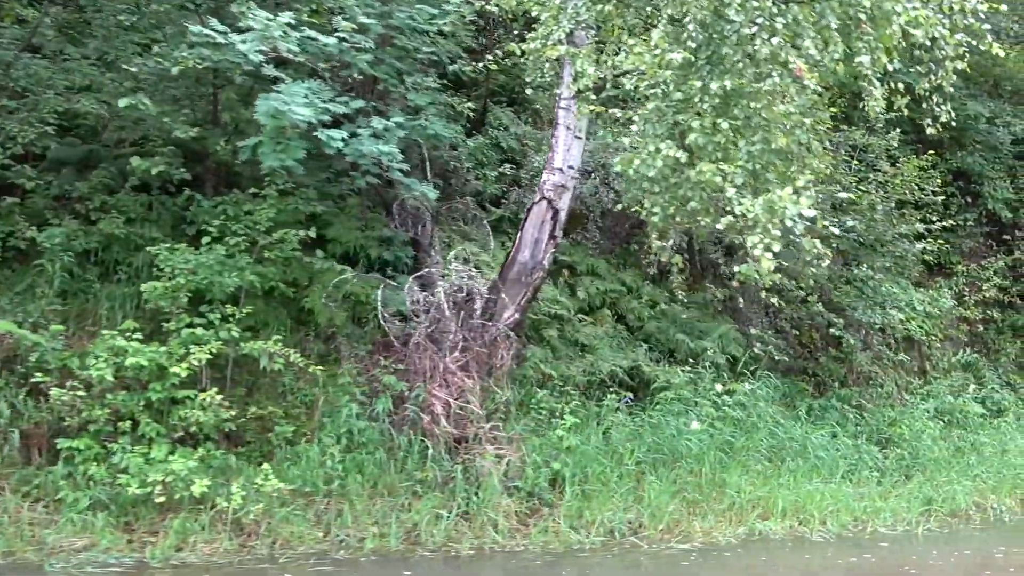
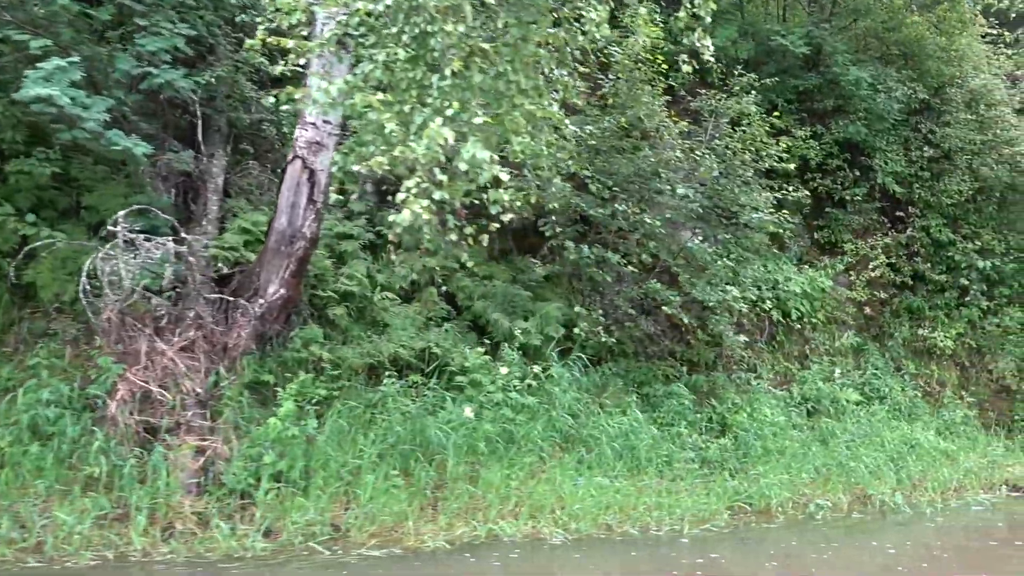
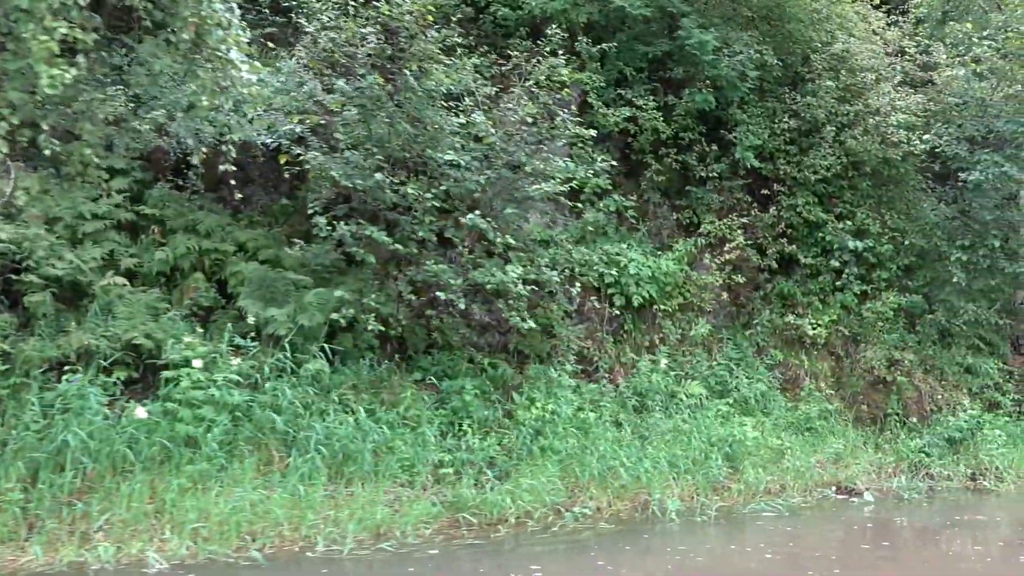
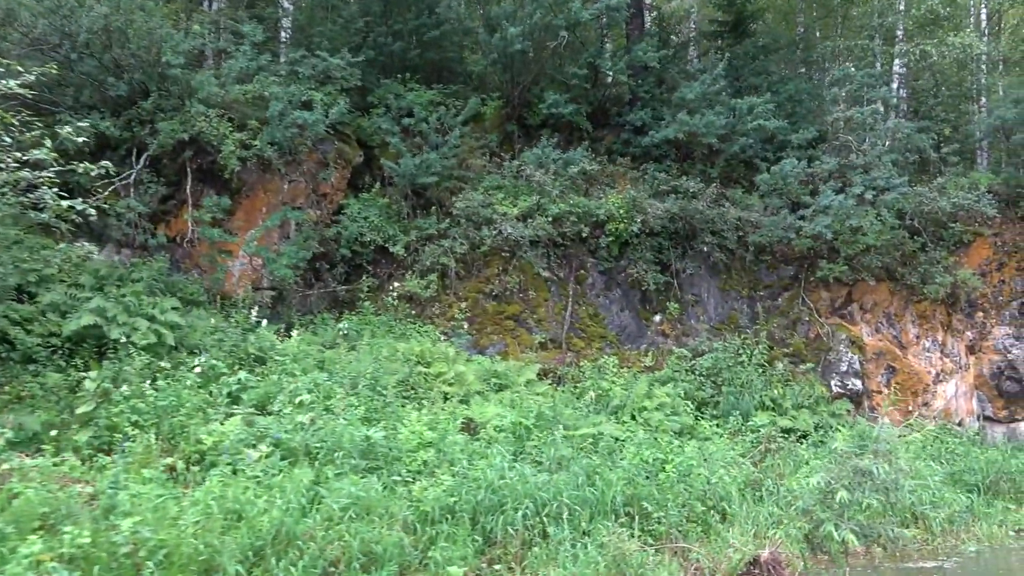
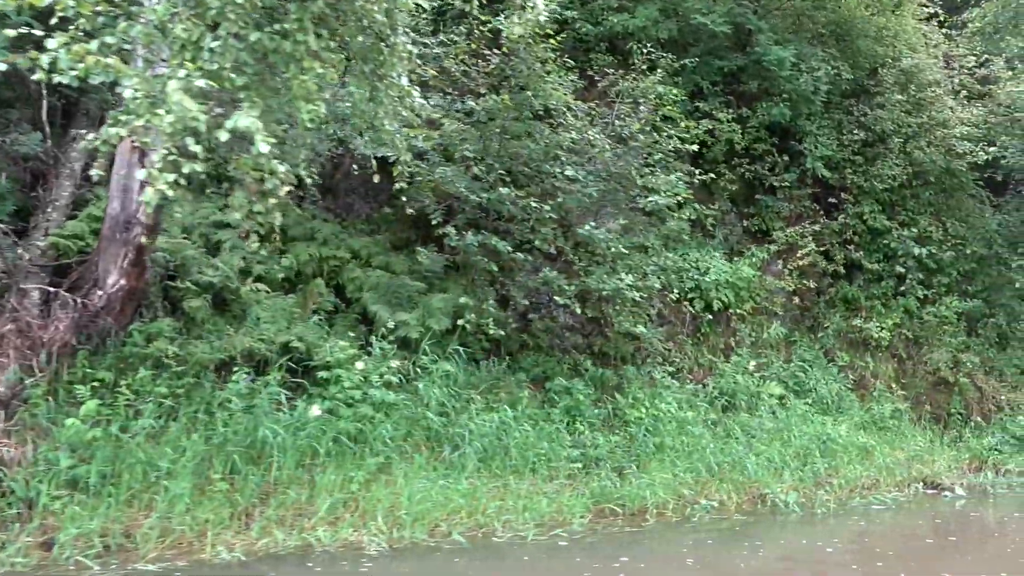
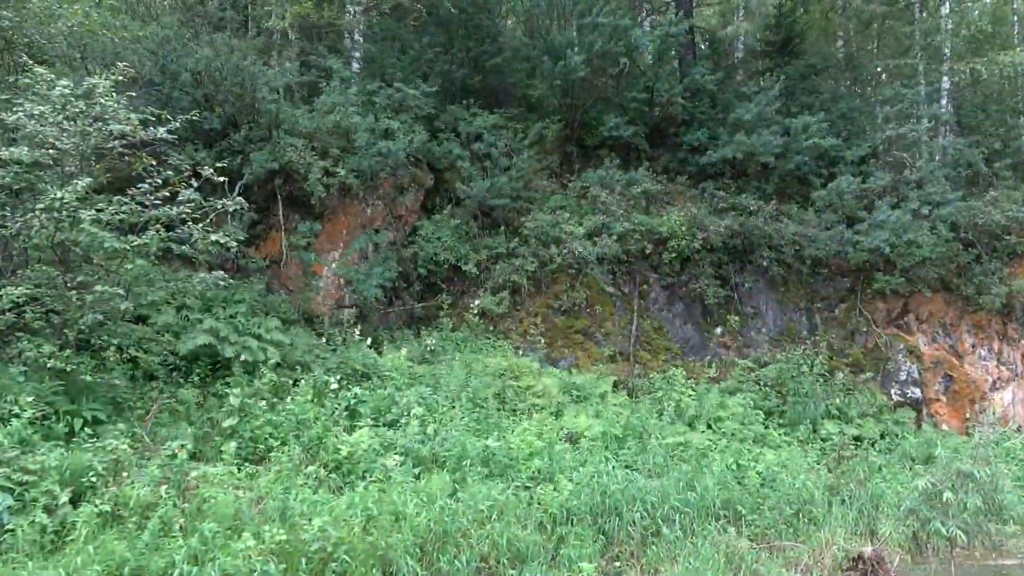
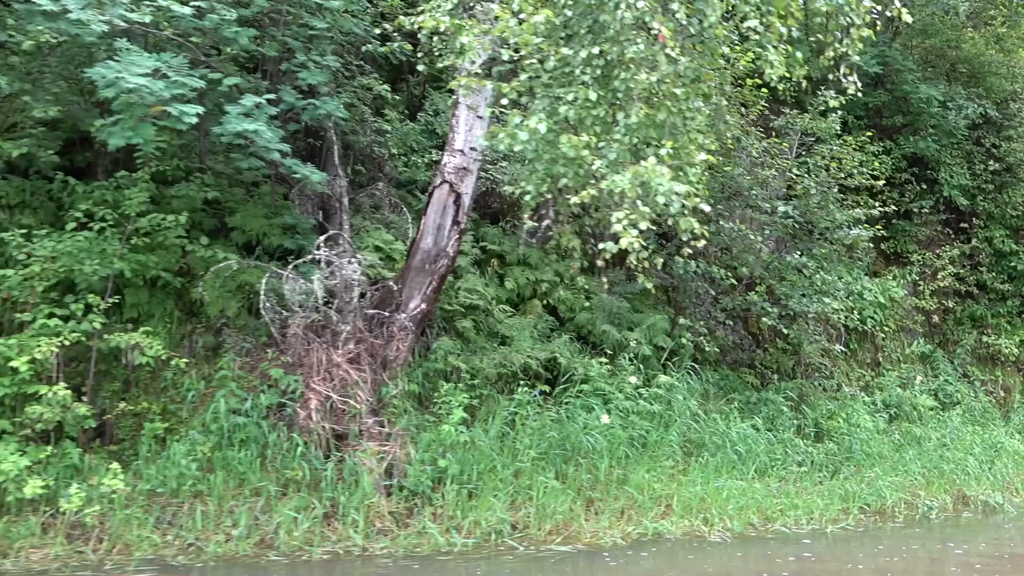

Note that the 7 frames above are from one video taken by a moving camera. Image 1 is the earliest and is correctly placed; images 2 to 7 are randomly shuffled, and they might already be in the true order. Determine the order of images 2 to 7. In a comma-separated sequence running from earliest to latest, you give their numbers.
7, 2, 5, 3, 6, 4
